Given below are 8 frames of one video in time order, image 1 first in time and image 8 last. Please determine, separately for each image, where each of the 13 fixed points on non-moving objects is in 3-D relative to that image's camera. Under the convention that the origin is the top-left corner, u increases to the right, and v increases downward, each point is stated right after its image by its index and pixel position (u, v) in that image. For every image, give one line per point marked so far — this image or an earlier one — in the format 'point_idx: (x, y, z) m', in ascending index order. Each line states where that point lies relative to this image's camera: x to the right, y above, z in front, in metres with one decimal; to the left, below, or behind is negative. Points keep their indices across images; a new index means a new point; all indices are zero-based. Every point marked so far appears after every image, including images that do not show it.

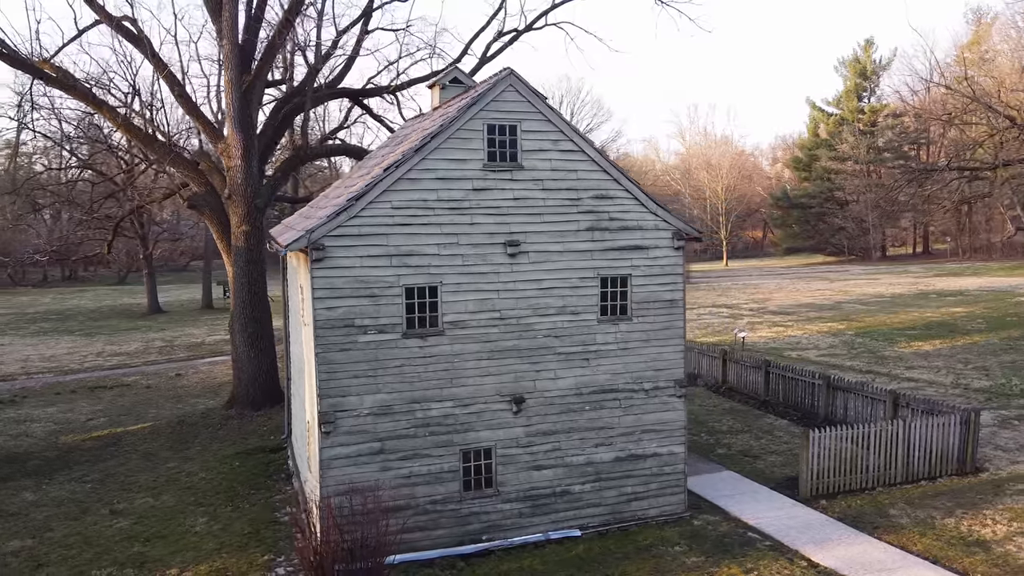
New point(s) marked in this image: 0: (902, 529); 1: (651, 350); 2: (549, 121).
0: (+6.3, -3.9, +10.7) m
1: (+2.4, -1.1, +11.4) m
2: (+0.6, +2.7, +10.4) m
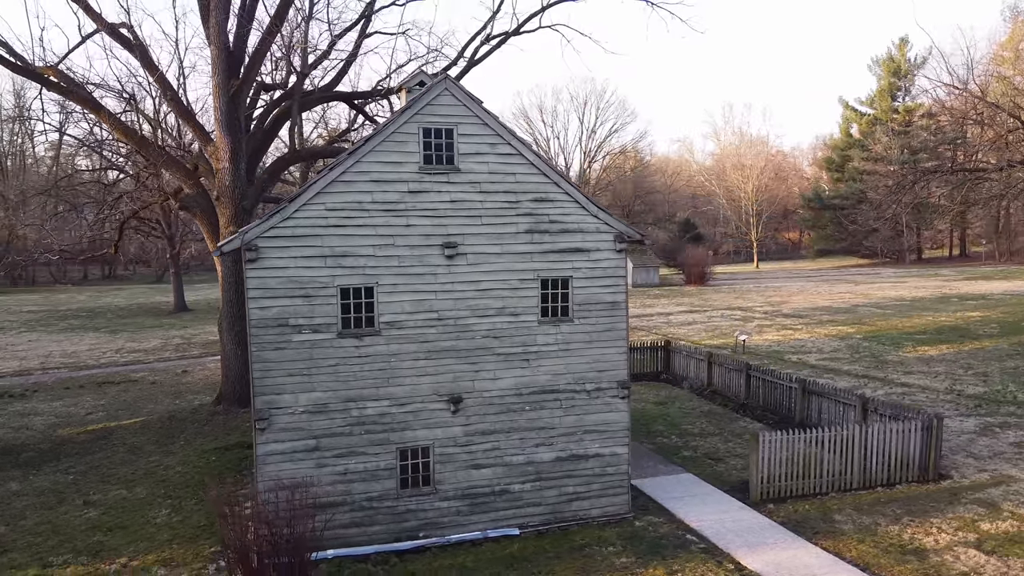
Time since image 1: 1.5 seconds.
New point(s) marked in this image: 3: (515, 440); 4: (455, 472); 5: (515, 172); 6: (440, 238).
0: (+5.3, -4.0, +10.6) m
1: (+1.4, -1.1, +11.4) m
2: (-0.4, +2.6, +10.5) m
3: (+0.1, -2.6, +11.1) m
4: (-0.9, -3.1, +10.9) m
5: (+0.1, +1.9, +10.7) m
6: (-1.2, +0.8, +10.5) m
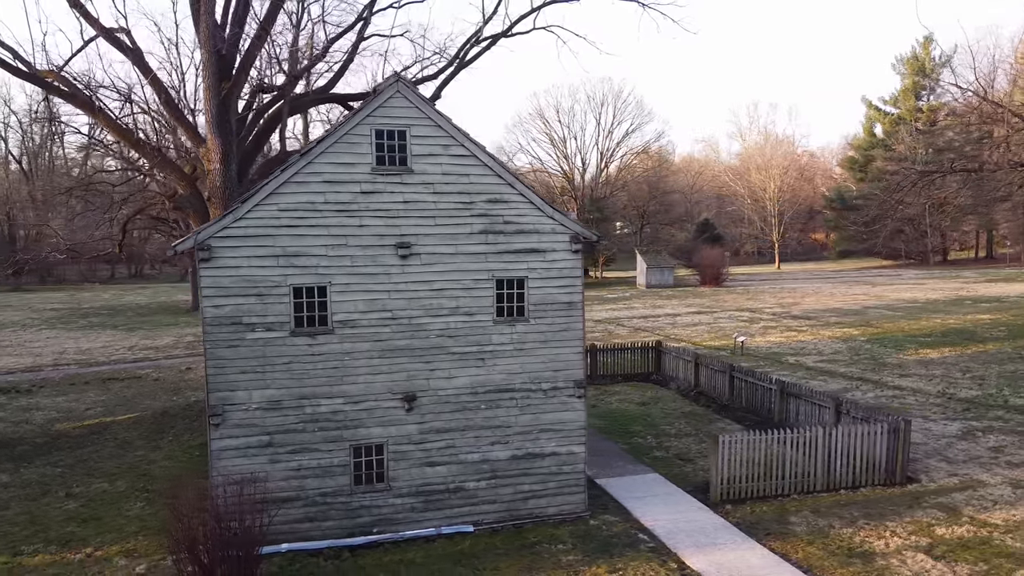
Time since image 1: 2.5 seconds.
0: (+4.5, -4.0, +10.5) m
1: (+0.7, -1.1, +11.5) m
2: (-1.2, +2.6, +10.7) m
3: (-0.7, -2.6, +11.2) m
4: (-1.7, -3.0, +11.0) m
5: (-0.7, +1.9, +10.9) m
6: (-1.9, +0.8, +10.6) m
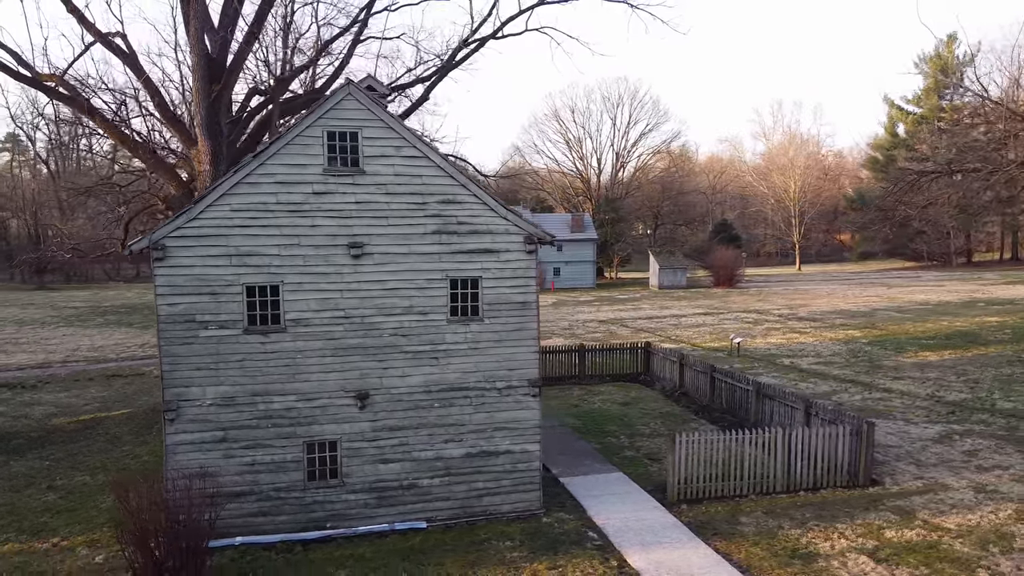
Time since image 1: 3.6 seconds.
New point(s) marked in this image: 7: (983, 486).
0: (+3.6, -4.0, +10.5) m
1: (-0.1, -1.1, +11.6) m
2: (-2.0, +2.7, +10.8) m
3: (-1.5, -2.6, +11.4) m
4: (-2.5, -3.0, +11.2) m
5: (-1.5, +1.9, +11.0) m
6: (-2.8, +0.8, +10.8) m
7: (+9.0, -3.8, +12.6) m
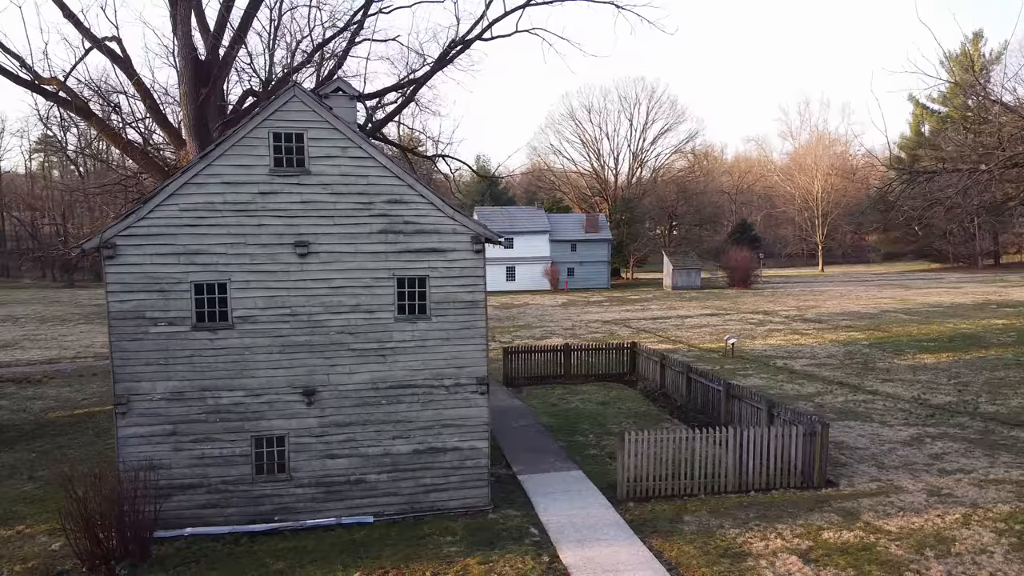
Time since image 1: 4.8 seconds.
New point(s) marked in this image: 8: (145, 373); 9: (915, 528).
0: (+2.6, -4.0, +10.6) m
1: (-1.1, -1.1, +11.7) m
2: (-3.0, +2.7, +11.0) m
3: (-2.5, -2.5, +11.6) m
4: (-3.5, -3.0, +11.4) m
5: (-2.5, +1.9, +11.2) m
6: (-3.7, +0.8, +11.0) m
7: (+8.1, -3.8, +12.4) m
8: (-6.1, -1.4, +10.9) m
9: (+6.4, -3.8, +10.5) m
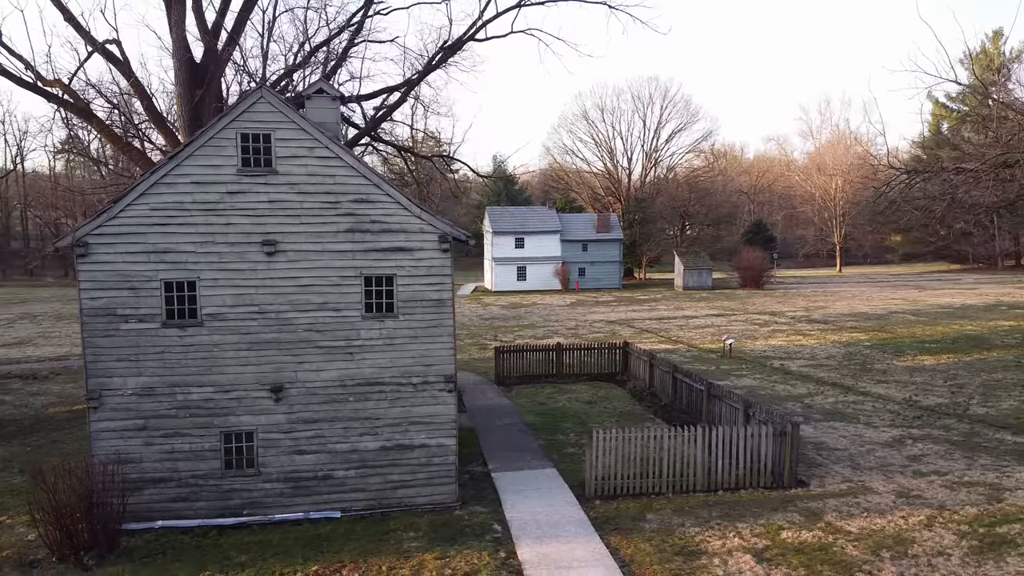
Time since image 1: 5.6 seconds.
0: (+2.0, -4.0, +10.6) m
1: (-1.7, -1.0, +11.9) m
2: (-3.6, +2.7, +11.2) m
3: (-3.1, -2.5, +11.8) m
4: (-4.1, -3.0, +11.6) m
5: (-3.1, +2.0, +11.4) m
6: (-4.3, +0.9, +11.2) m
7: (+7.5, -3.8, +12.4) m
8: (-6.7, -1.4, +11.2) m
9: (+5.8, -3.8, +10.4) m
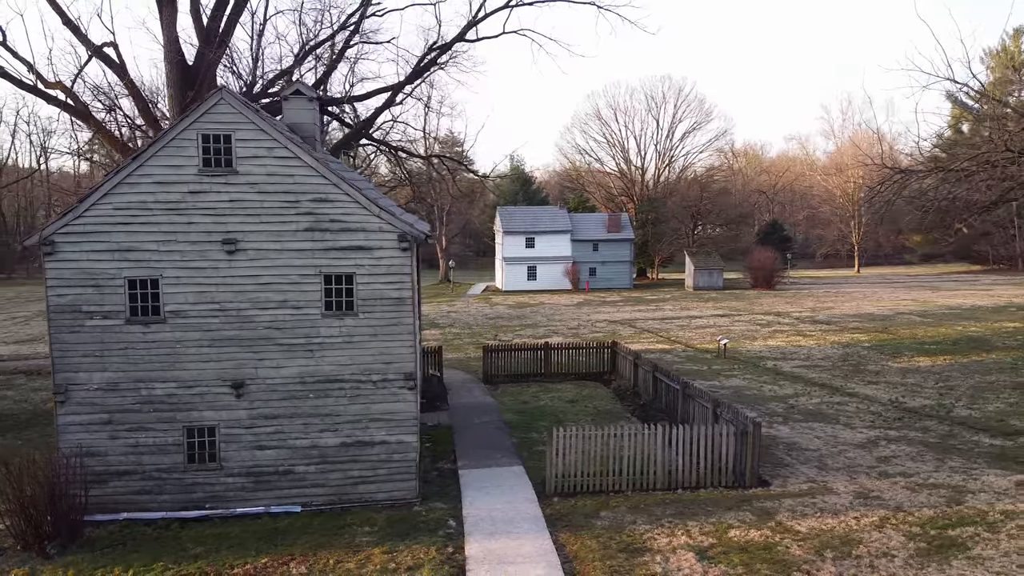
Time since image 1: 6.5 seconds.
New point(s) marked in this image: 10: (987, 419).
0: (+1.2, -4.0, +10.7) m
1: (-2.5, -1.0, +12.1) m
2: (-4.3, +2.7, +11.4) m
3: (-3.9, -2.5, +12.0) m
4: (-4.9, -2.9, +11.8) m
5: (-3.8, +2.0, +11.6) m
6: (-5.1, +0.9, +11.5) m
7: (+6.7, -3.8, +12.3) m
8: (-7.5, -1.3, +11.5) m
9: (+5.0, -3.8, +10.4) m
10: (+13.2, -3.6, +18.2) m
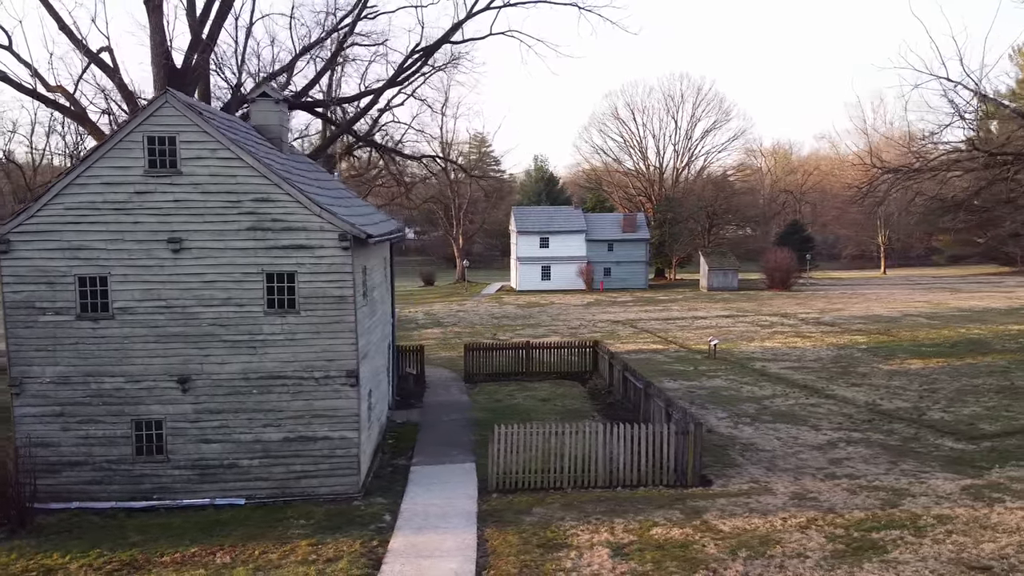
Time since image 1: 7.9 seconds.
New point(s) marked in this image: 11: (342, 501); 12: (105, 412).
0: (0.0, -4.0, +10.9) m
1: (-3.6, -1.0, +12.3) m
2: (-5.5, +2.8, +11.8) m
3: (-5.0, -2.5, +12.3) m
4: (-6.1, -2.9, +12.2) m
5: (-5.0, +2.0, +11.9) m
6: (-6.3, +1.0, +11.8) m
7: (+5.6, -3.8, +12.3) m
8: (-8.6, -1.3, +11.9) m
9: (+3.8, -3.9, +10.5) m
10: (+12.3, -3.7, +18.0) m
11: (-3.2, -4.0, +12.3) m
12: (-7.5, -2.3, +12.1) m
